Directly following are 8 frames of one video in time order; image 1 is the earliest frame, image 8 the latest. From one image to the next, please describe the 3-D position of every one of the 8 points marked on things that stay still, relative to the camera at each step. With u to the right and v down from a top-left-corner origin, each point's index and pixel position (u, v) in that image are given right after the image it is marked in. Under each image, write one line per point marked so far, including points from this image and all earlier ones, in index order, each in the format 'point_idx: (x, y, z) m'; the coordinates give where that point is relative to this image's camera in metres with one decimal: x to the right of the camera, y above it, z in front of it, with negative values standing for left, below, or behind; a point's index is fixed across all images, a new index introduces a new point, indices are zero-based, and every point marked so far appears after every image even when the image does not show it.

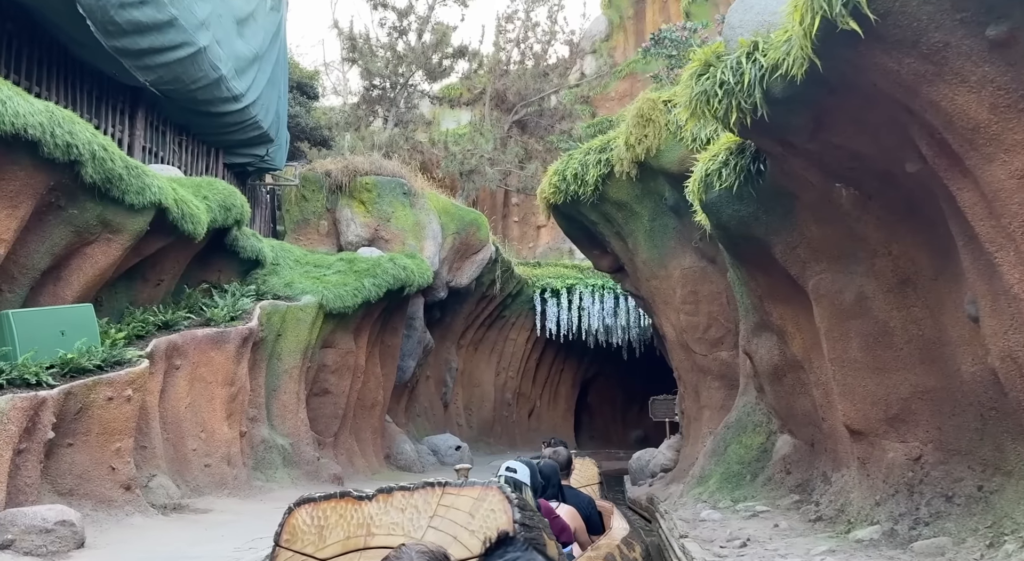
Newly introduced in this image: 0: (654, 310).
0: (+1.9, -0.4, +12.7) m
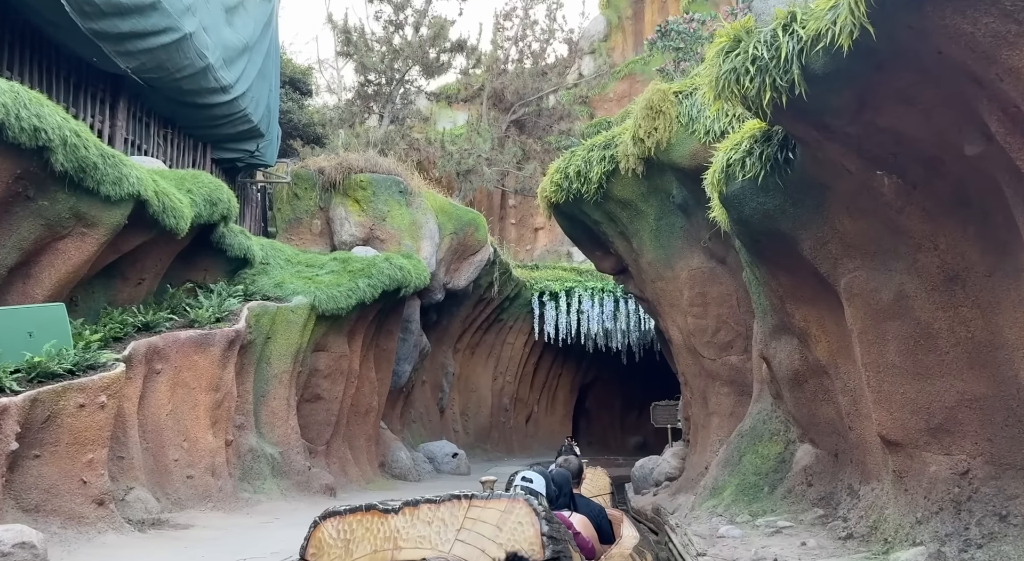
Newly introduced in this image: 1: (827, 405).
0: (+1.9, -0.4, +12.2) m
1: (+2.5, -1.0, +7.5) m
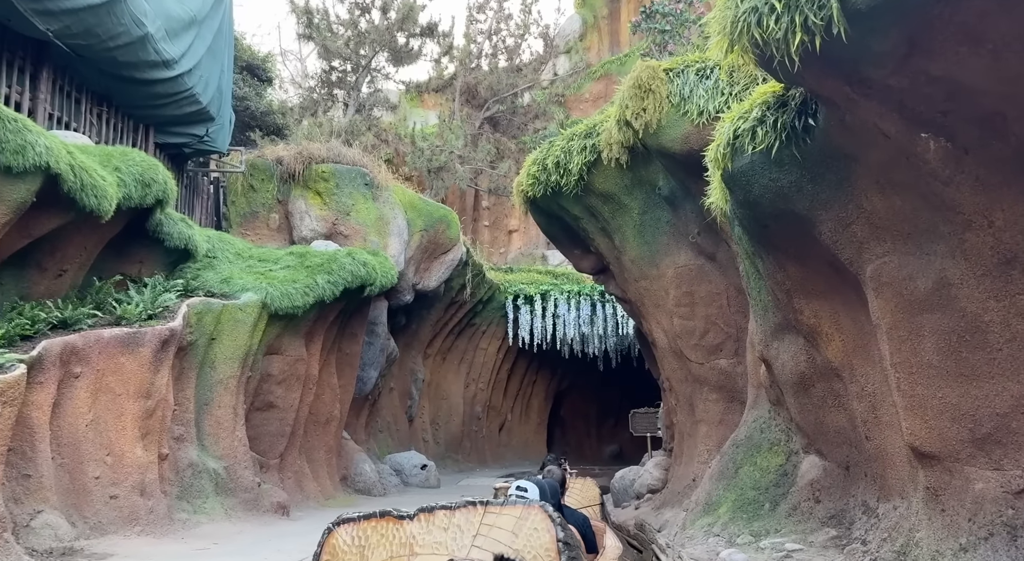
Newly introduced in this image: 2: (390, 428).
0: (+1.5, -0.4, +11.4) m
1: (+2.3, -0.9, +6.7) m
2: (-2.0, -2.5, +15.9) m
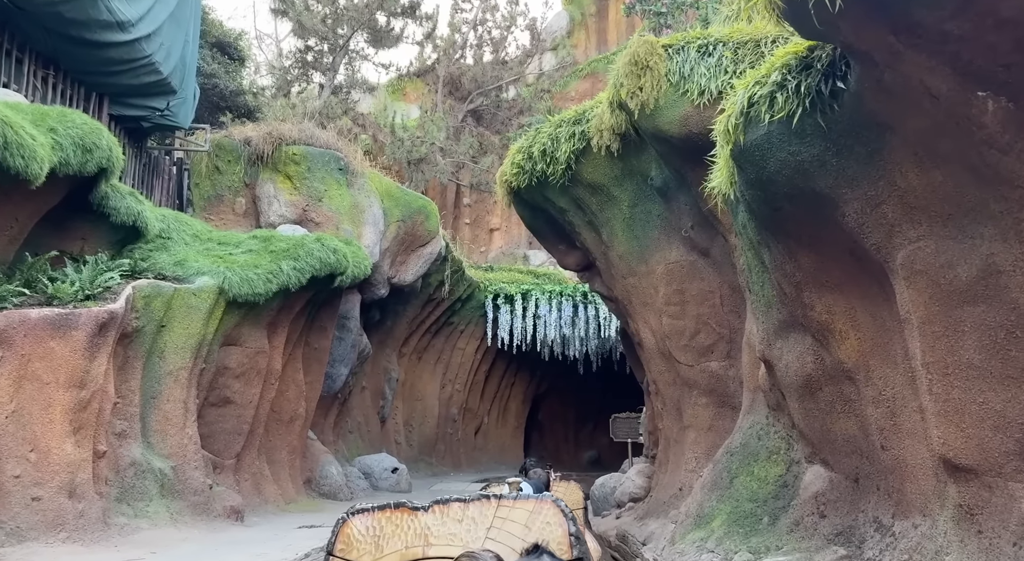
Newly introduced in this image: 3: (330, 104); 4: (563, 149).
0: (+1.3, -0.4, +10.8) m
1: (+2.1, -0.9, +6.1) m
2: (-2.4, -2.4, +15.2) m
3: (-2.6, +2.5, +13.6) m
4: (+0.5, +1.4, +10.4) m
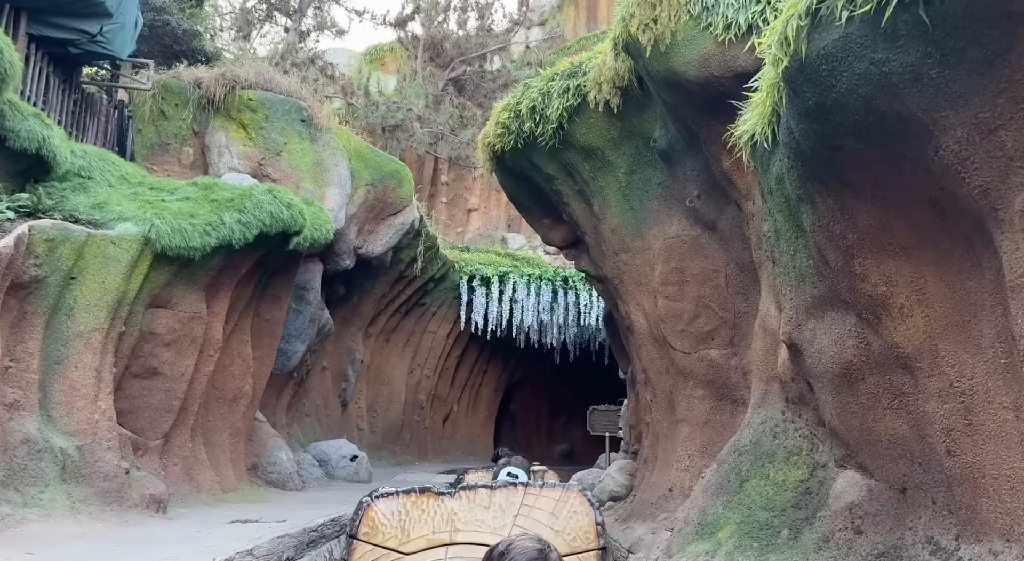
0: (+1.1, -0.1, +9.7) m
1: (+2.0, -0.7, +5.0) m
2: (-2.8, -1.9, +14.0) m
3: (-2.8, +2.9, +12.3) m
4: (+0.4, +1.7, +9.3) m
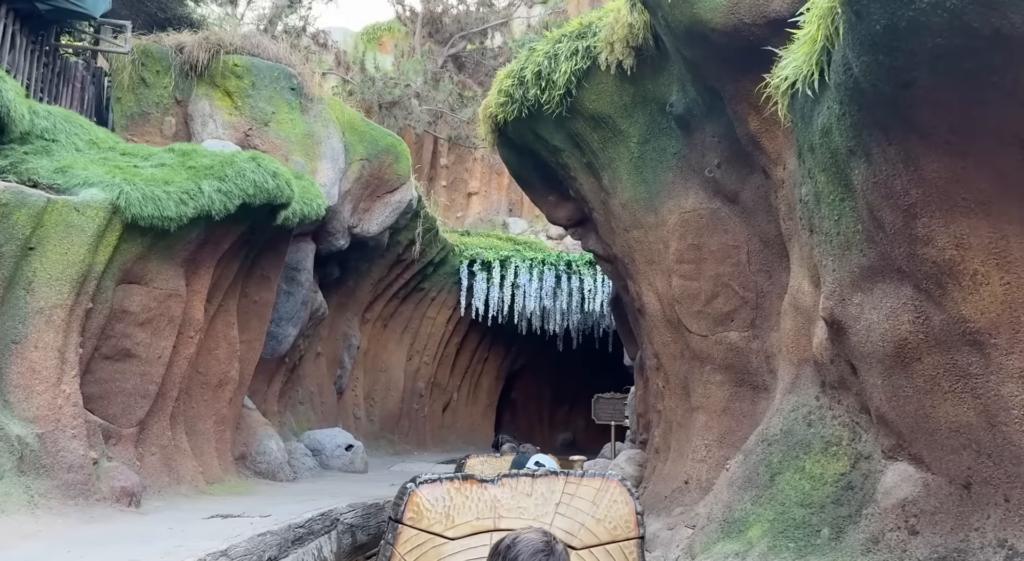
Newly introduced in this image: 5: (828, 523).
0: (+1.1, +0.1, +9.0) m
1: (+2.1, -0.6, +4.4) m
2: (-2.8, -1.7, +13.4) m
3: (-2.7, +3.2, +11.7) m
4: (+0.4, +1.9, +8.6) m
5: (+1.7, -1.3, +5.2) m
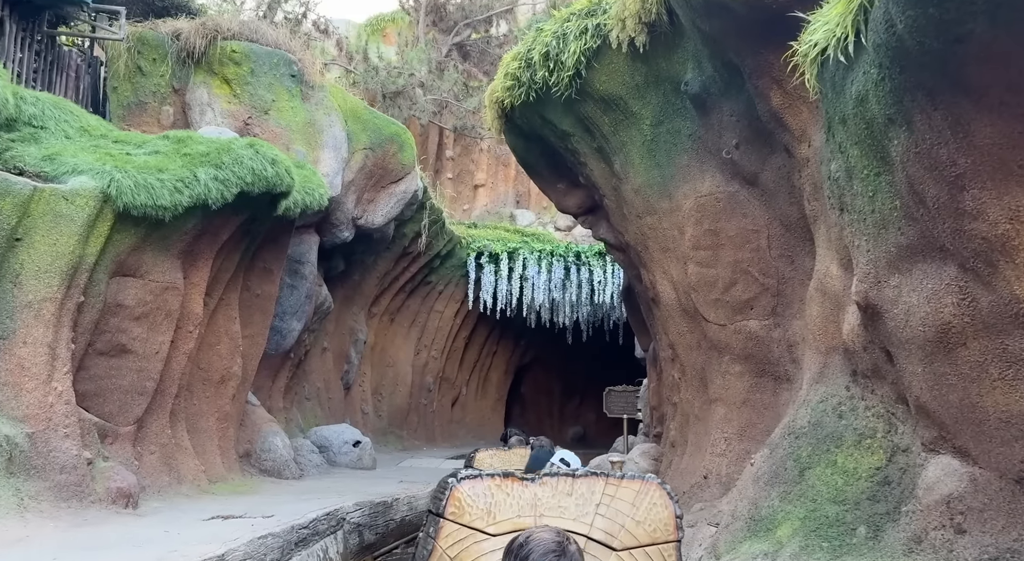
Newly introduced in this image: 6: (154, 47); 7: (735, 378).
0: (+1.2, +0.2, +8.7) m
1: (+2.1, -0.5, +4.1) m
2: (-2.6, -1.6, +13.1) m
3: (-2.7, +3.2, +11.4) m
4: (+0.5, +2.0, +8.3) m
5: (+1.8, -1.2, +4.8) m
6: (-3.5, +2.3, +9.4) m
7: (+1.8, -0.8, +7.6) m
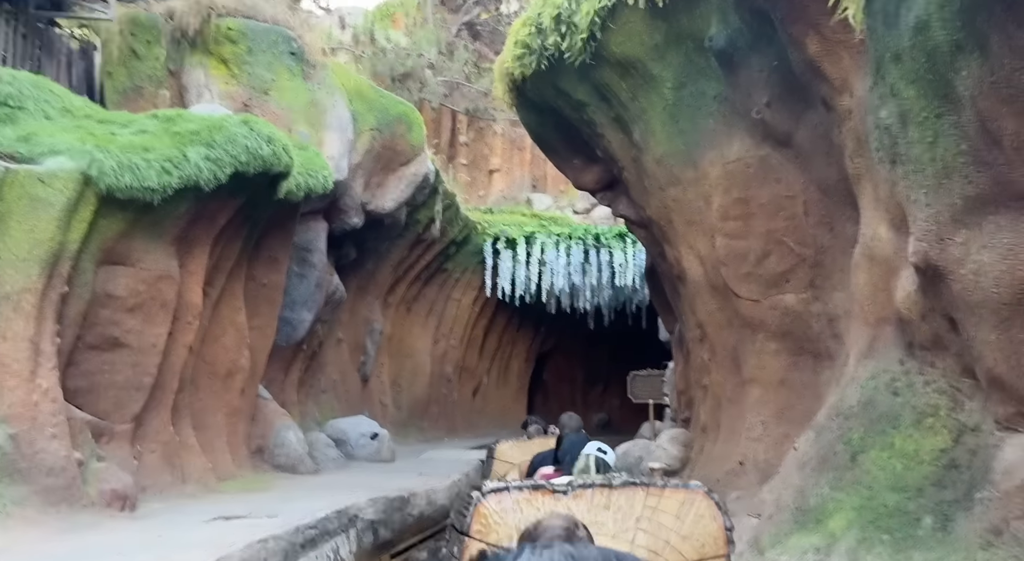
0: (+1.4, +0.4, +8.2) m
1: (+2.2, -0.3, +3.5) m
2: (-2.4, -1.4, +12.7) m
3: (-2.6, +3.4, +10.9) m
4: (+0.6, +2.2, +7.7) m
5: (+1.9, -1.0, +4.3) m
6: (-3.4, +2.4, +8.9) m
7: (+1.9, -0.6, +7.0) m
